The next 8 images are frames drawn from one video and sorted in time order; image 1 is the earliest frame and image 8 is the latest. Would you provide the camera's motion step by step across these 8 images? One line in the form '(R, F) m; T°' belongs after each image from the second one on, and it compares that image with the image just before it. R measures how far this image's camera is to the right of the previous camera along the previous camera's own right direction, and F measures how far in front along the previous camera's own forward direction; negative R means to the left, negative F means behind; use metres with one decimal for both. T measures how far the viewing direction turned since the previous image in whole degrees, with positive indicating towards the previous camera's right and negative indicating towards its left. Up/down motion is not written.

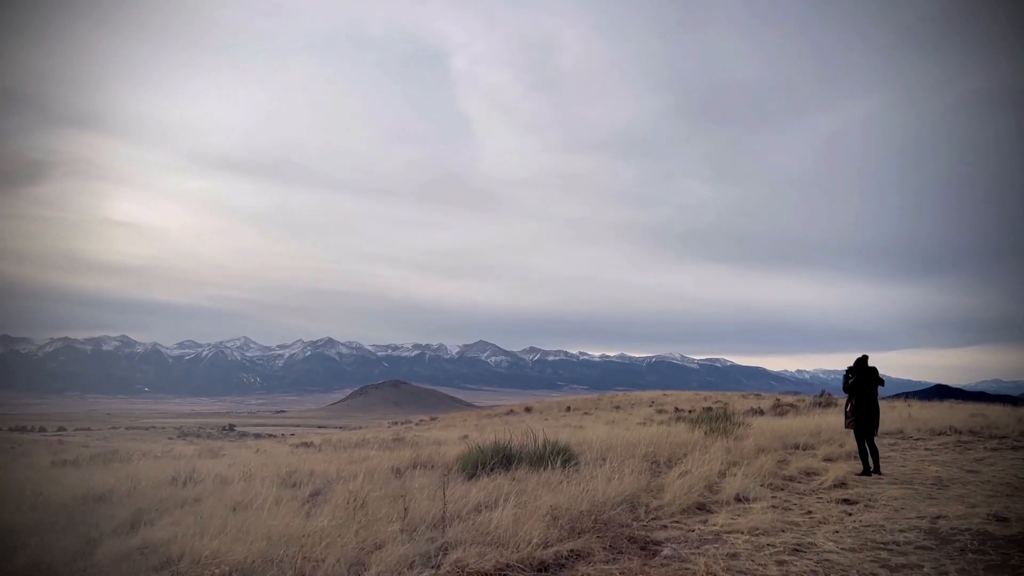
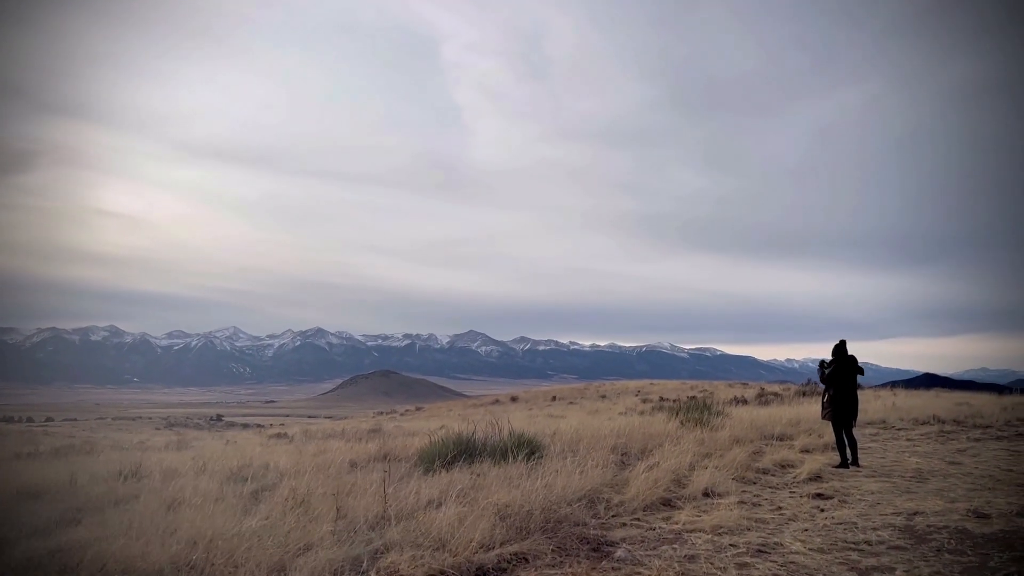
(+0.5, +0.5) m; +1°
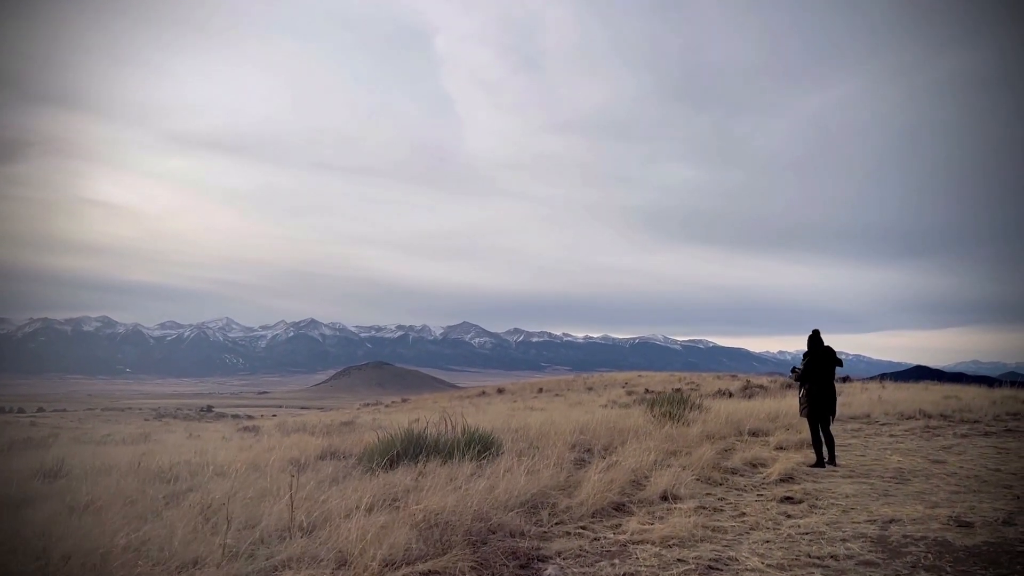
(+0.7, +0.7) m; +1°
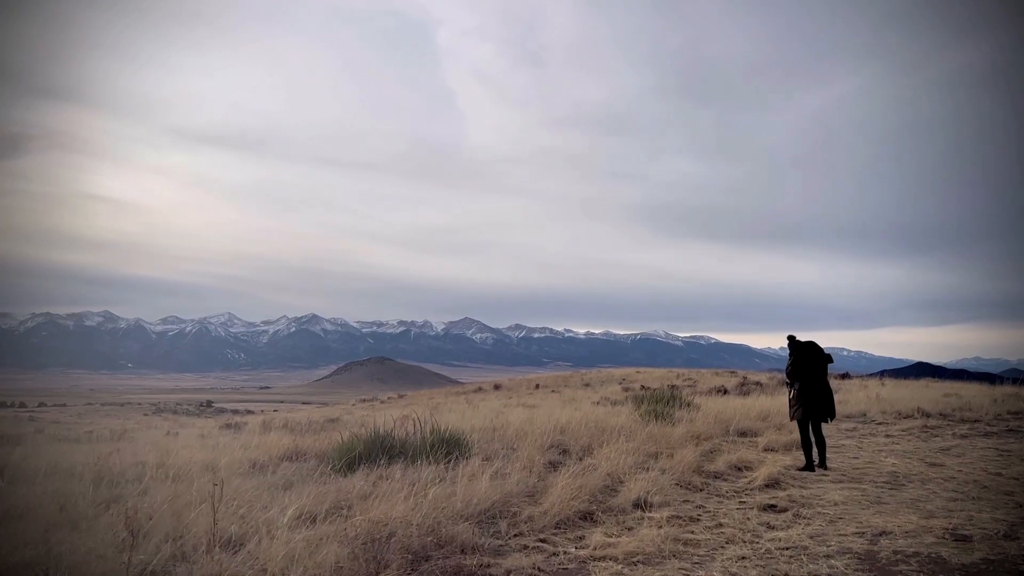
(+0.5, +0.5) m; 0°
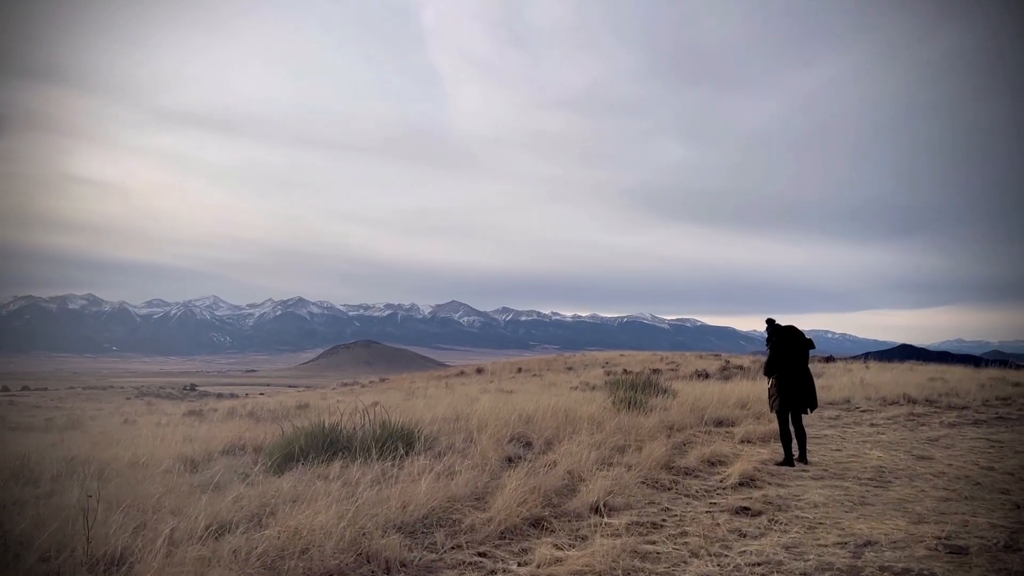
(+0.5, +0.7) m; +1°
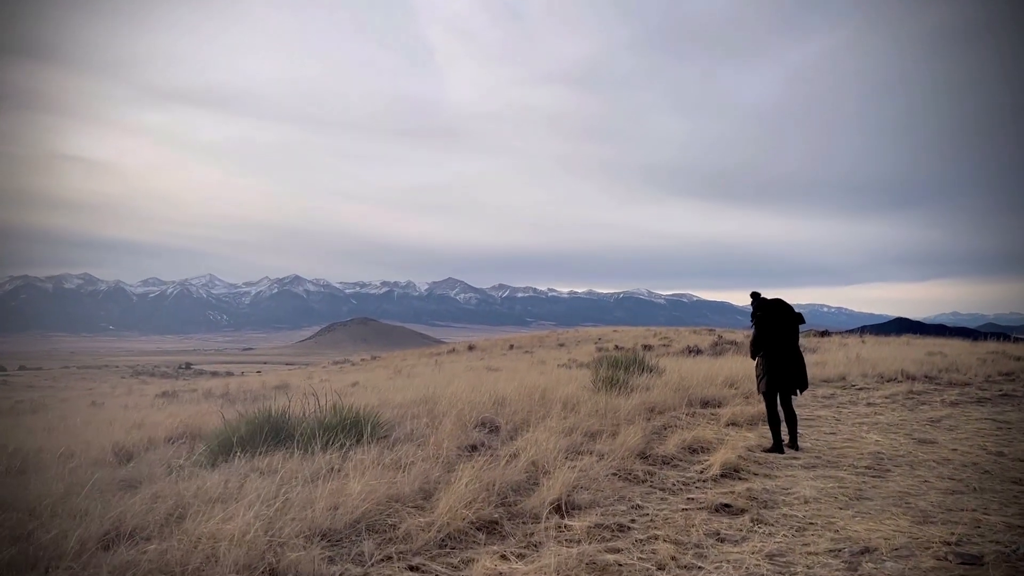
(+0.4, +0.7) m; 0°
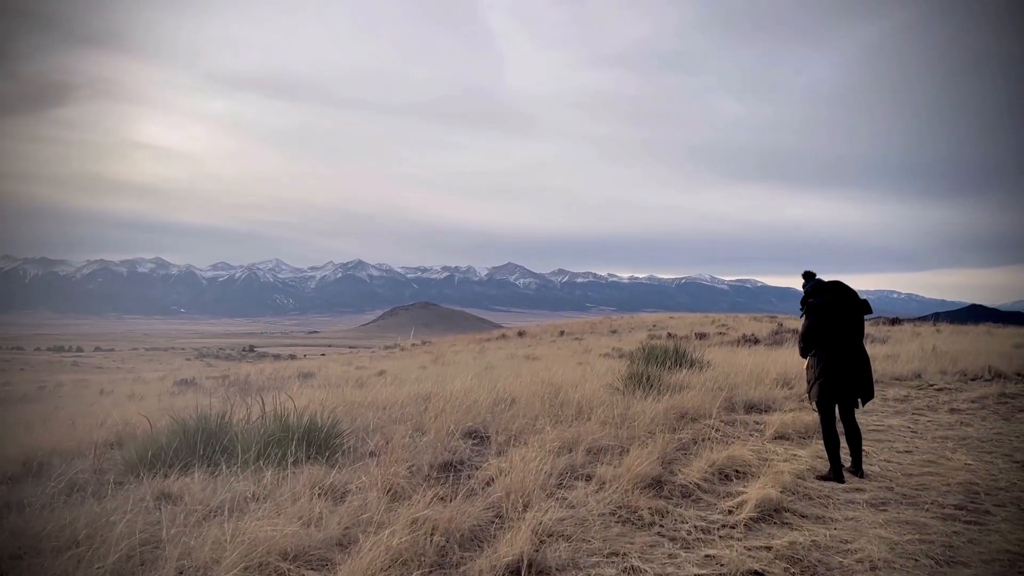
(+0.7, +1.2) m; -6°
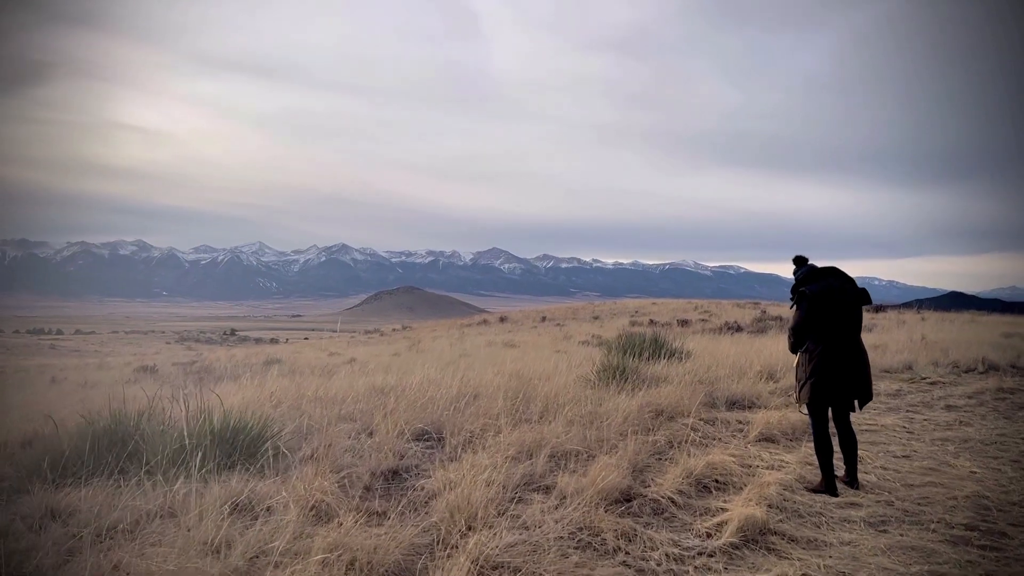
(+0.3, +0.7) m; +1°
